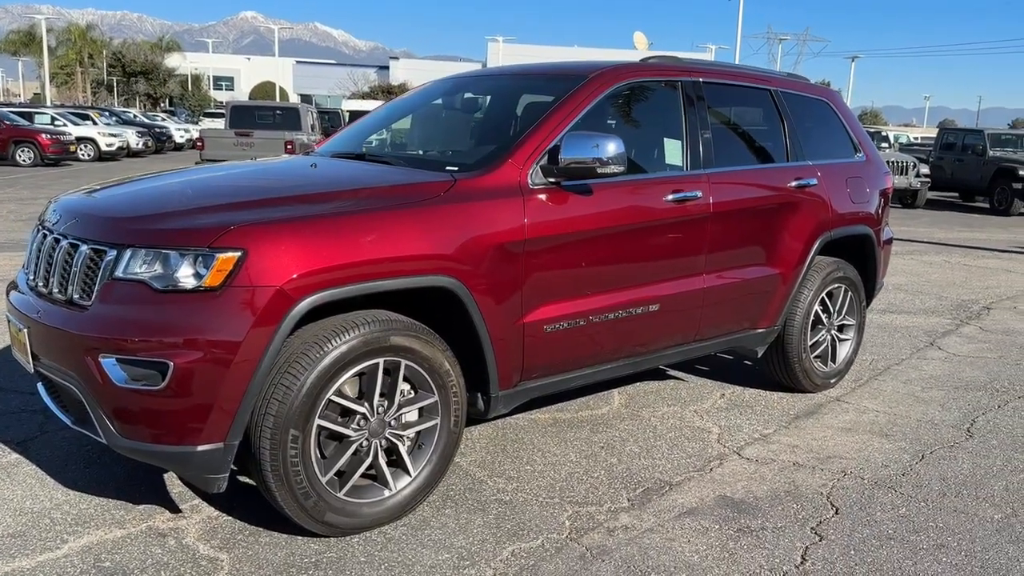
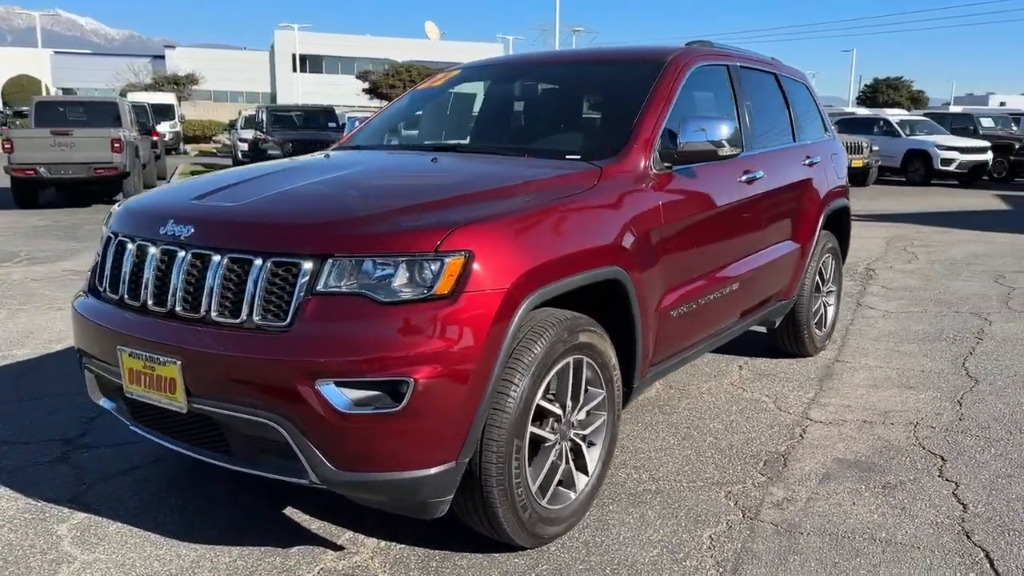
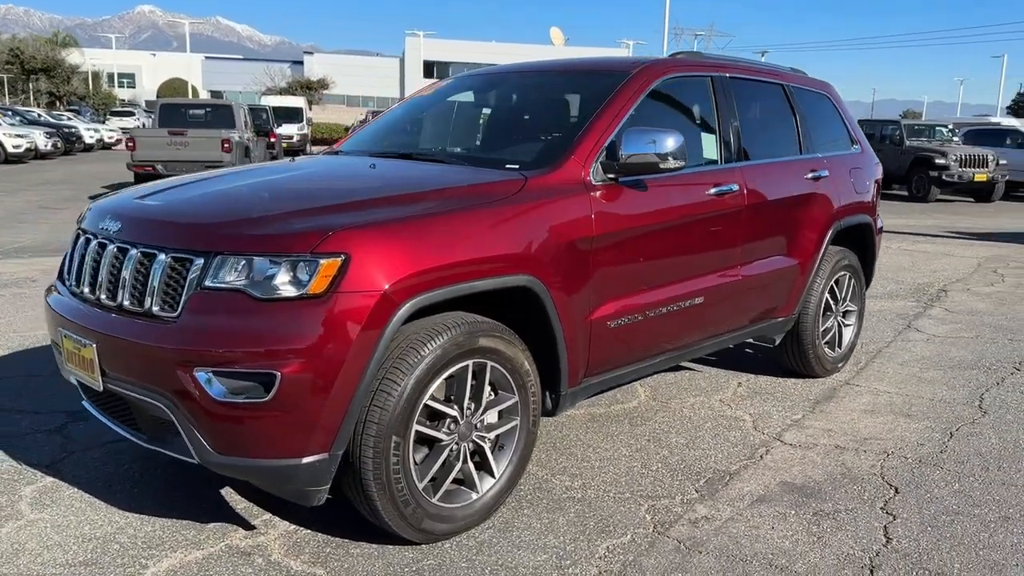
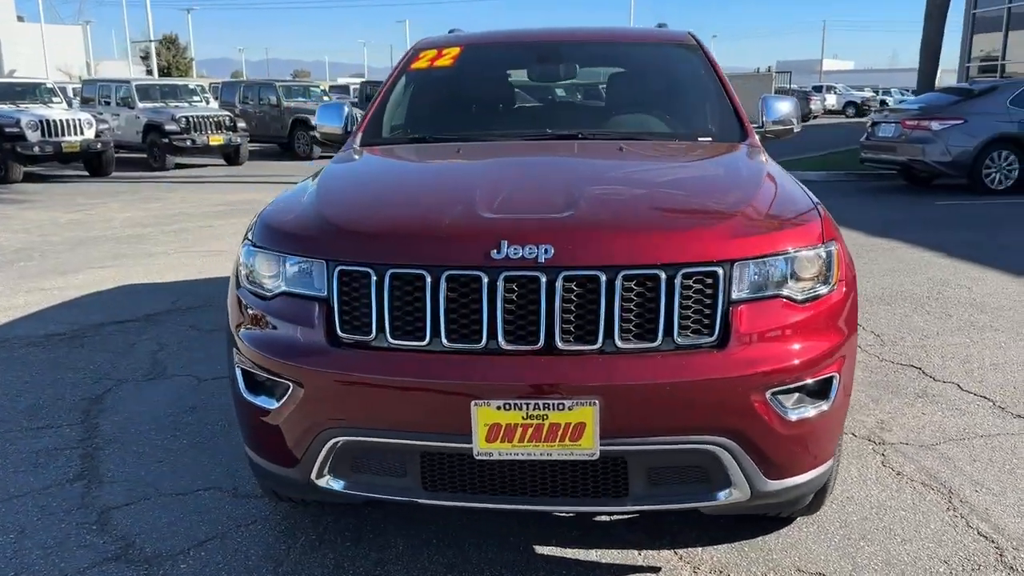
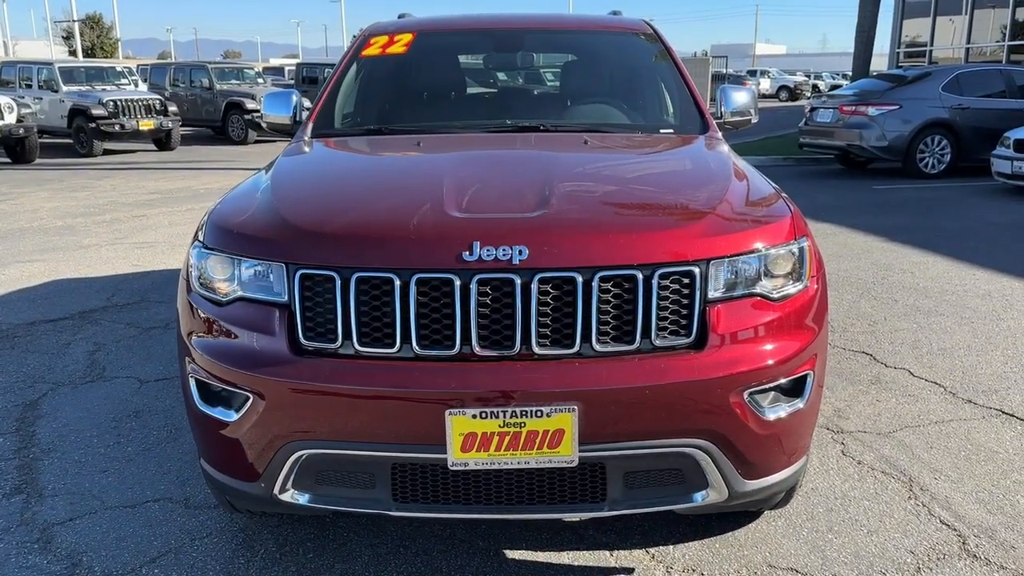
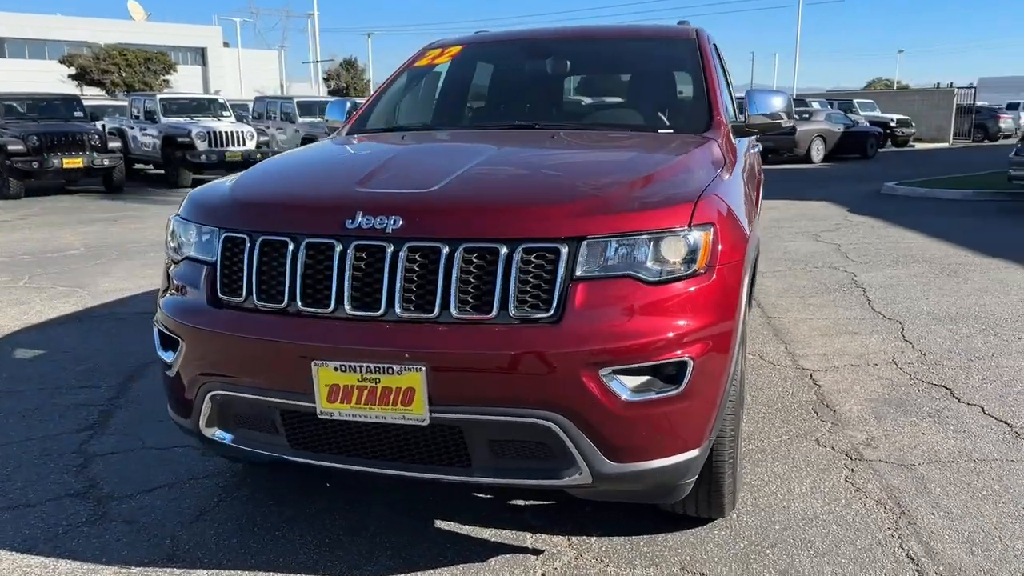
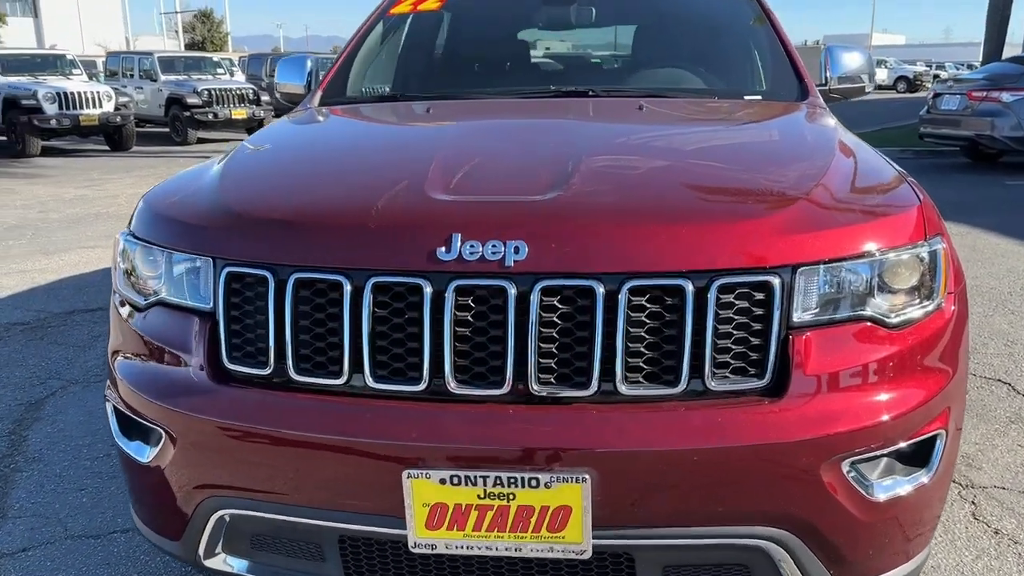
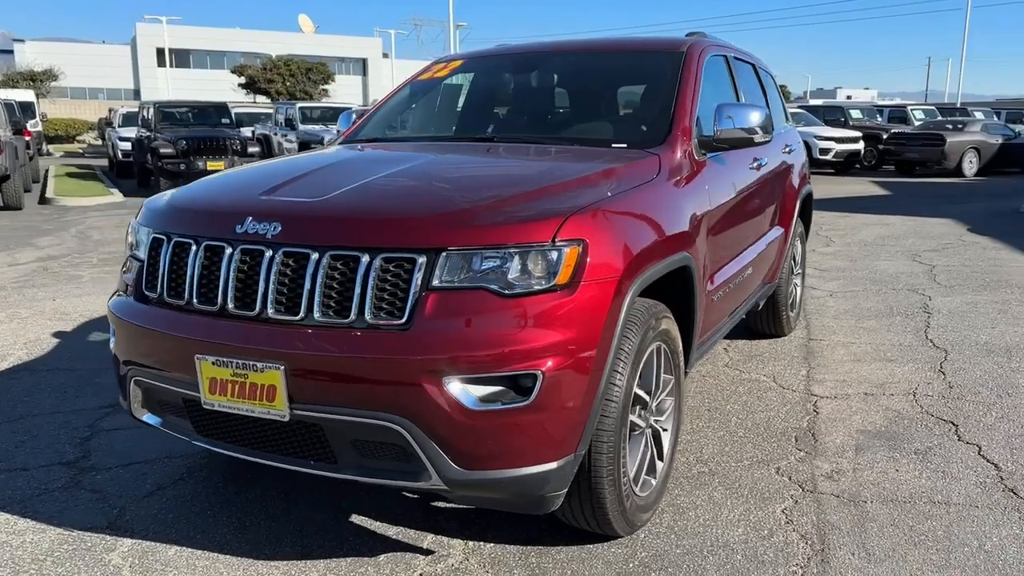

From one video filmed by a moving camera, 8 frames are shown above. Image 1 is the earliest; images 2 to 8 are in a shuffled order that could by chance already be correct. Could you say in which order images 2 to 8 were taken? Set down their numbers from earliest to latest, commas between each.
3, 2, 8, 6, 4, 5, 7
